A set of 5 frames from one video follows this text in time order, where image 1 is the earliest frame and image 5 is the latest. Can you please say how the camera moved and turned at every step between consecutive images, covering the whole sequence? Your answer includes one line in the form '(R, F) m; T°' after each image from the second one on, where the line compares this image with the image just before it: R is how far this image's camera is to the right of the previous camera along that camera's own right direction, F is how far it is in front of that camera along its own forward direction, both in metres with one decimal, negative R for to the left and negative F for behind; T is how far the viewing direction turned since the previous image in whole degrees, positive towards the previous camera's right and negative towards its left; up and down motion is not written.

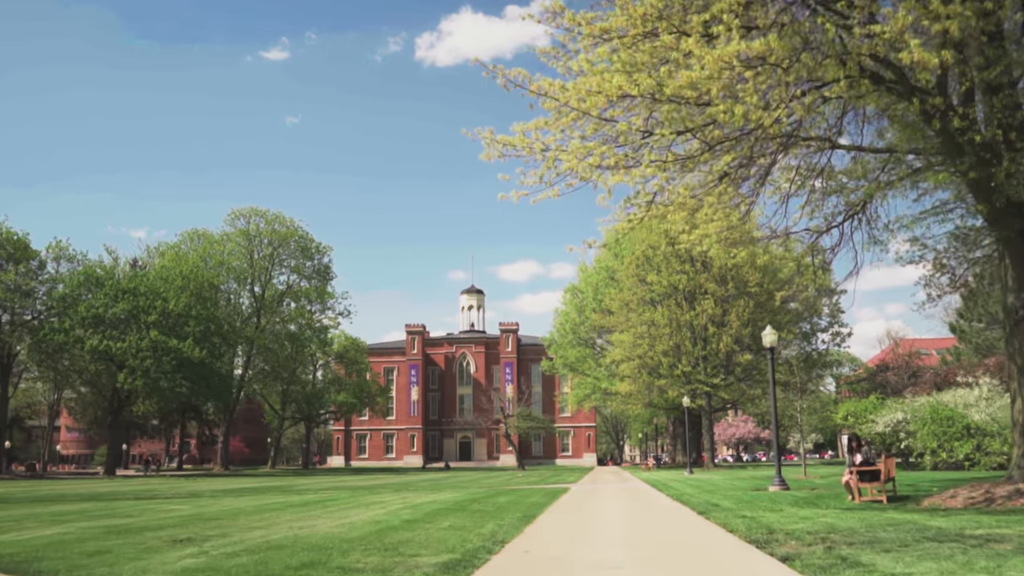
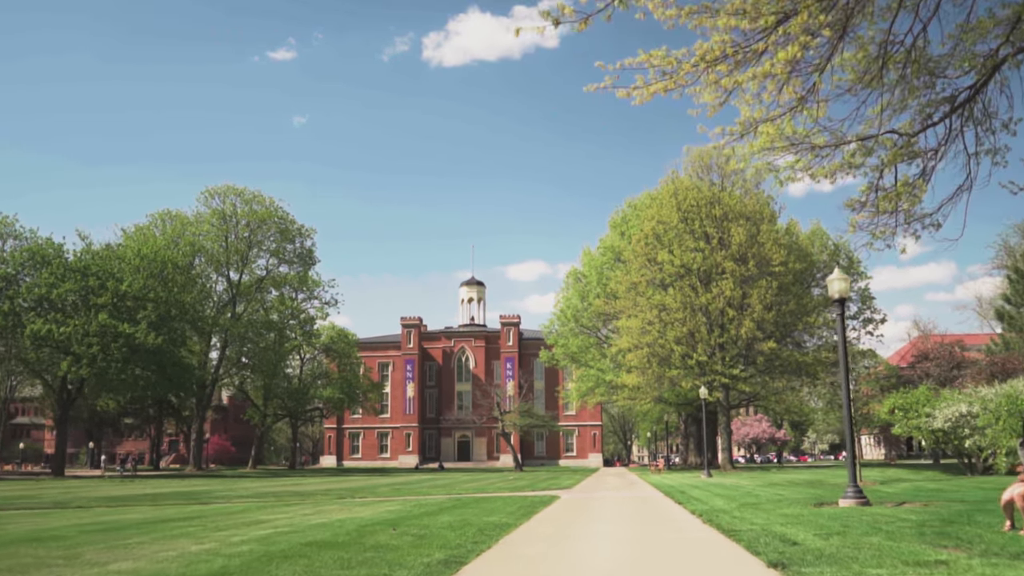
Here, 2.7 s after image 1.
(+0.8, +5.0) m; -1°
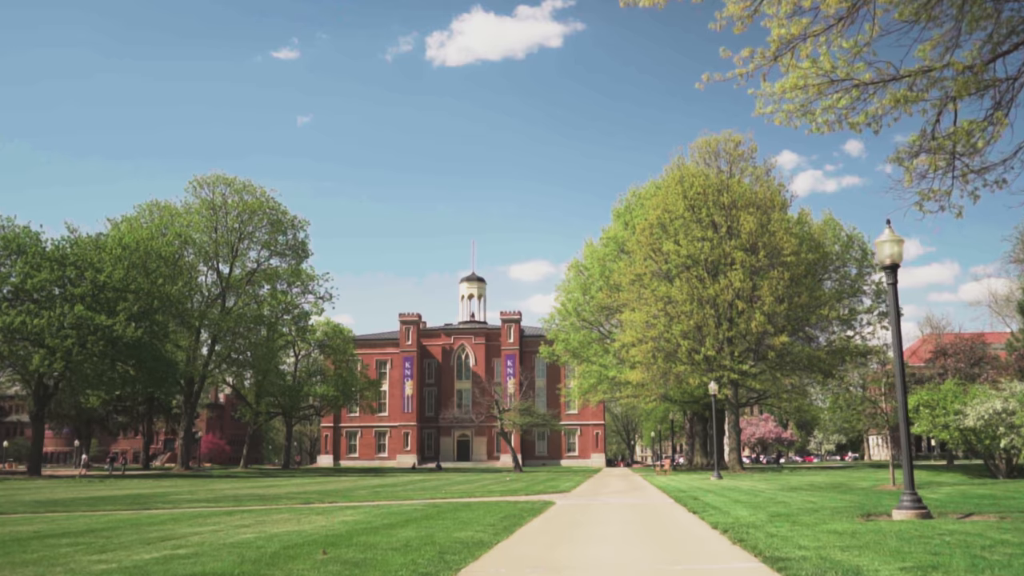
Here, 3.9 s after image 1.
(+0.3, +2.0) m; 0°
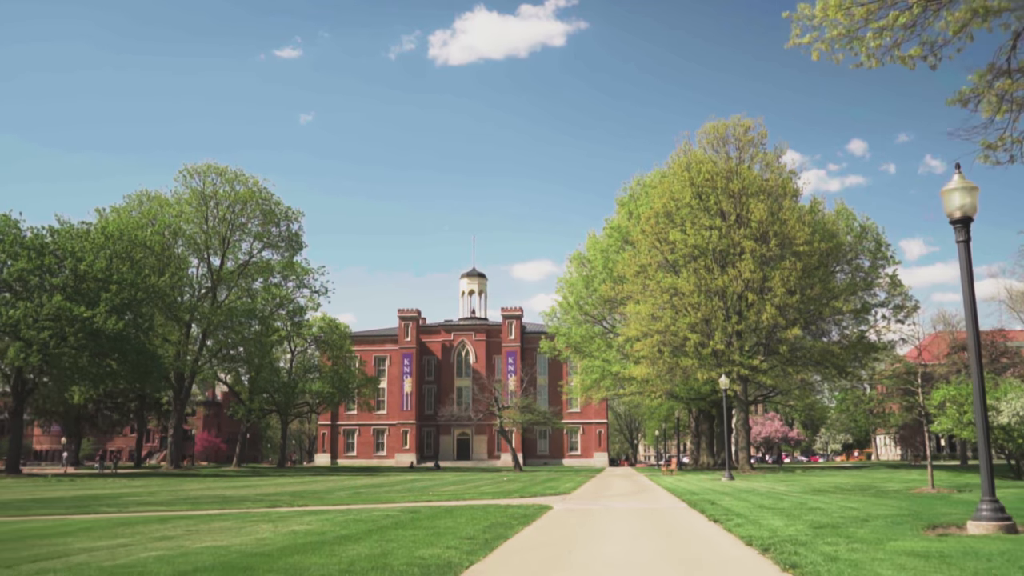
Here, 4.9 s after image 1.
(+0.2, +1.8) m; 0°
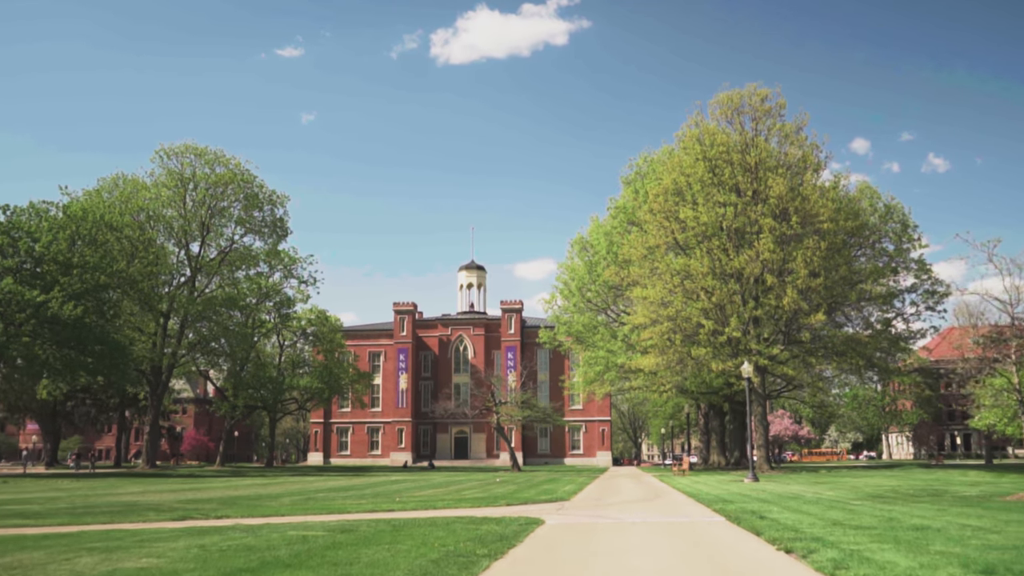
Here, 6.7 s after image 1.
(+0.3, +3.3) m; 0°
